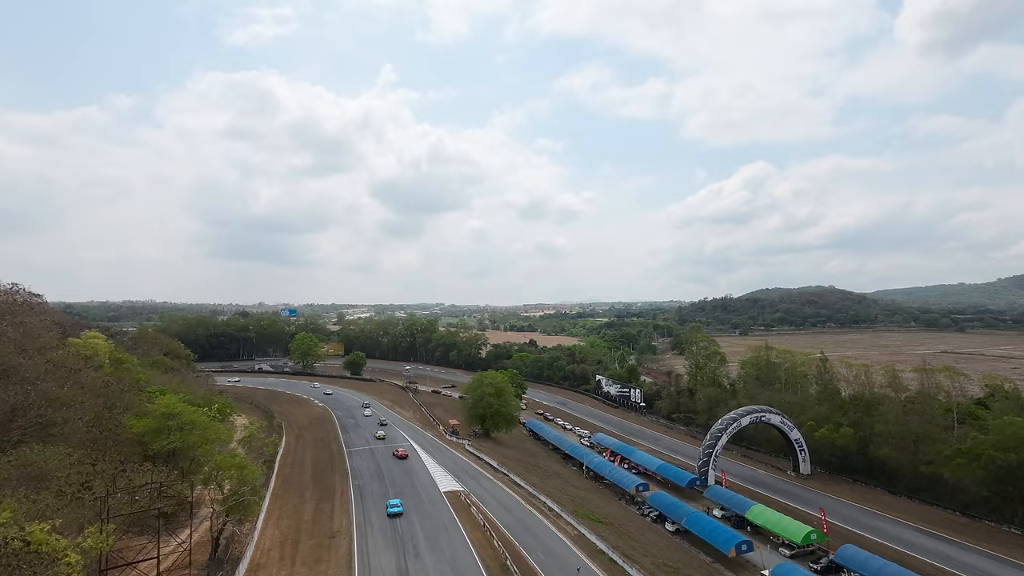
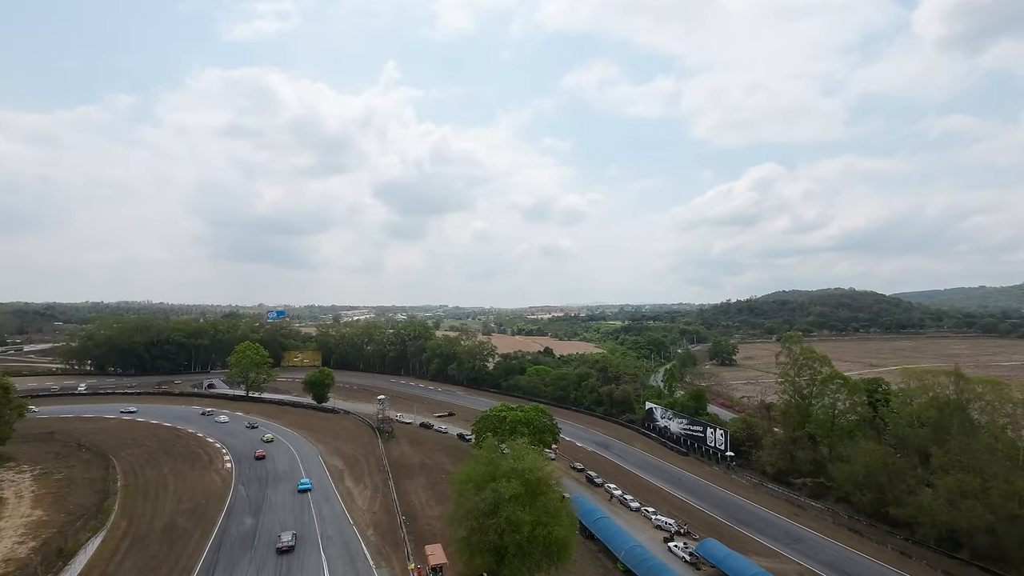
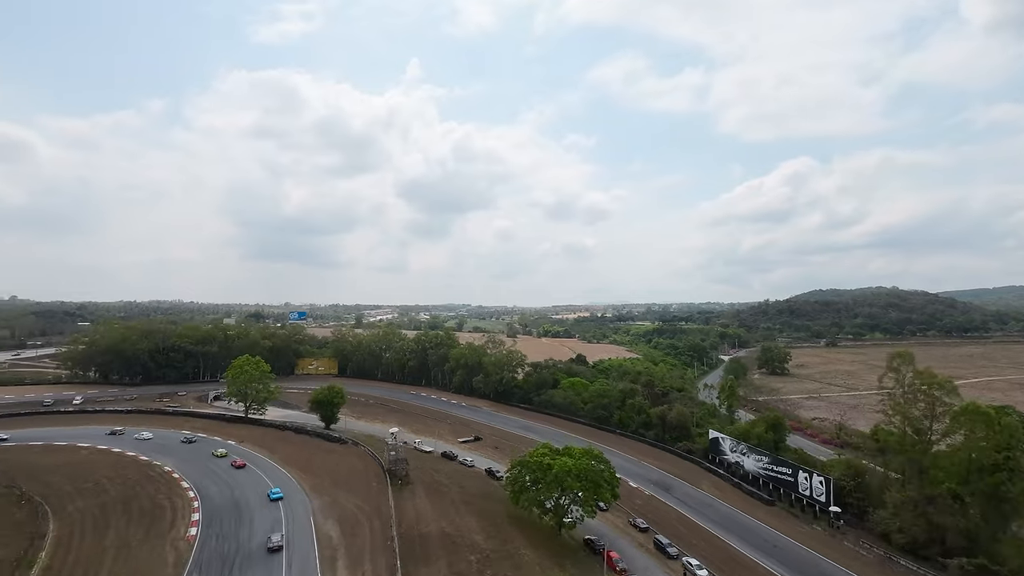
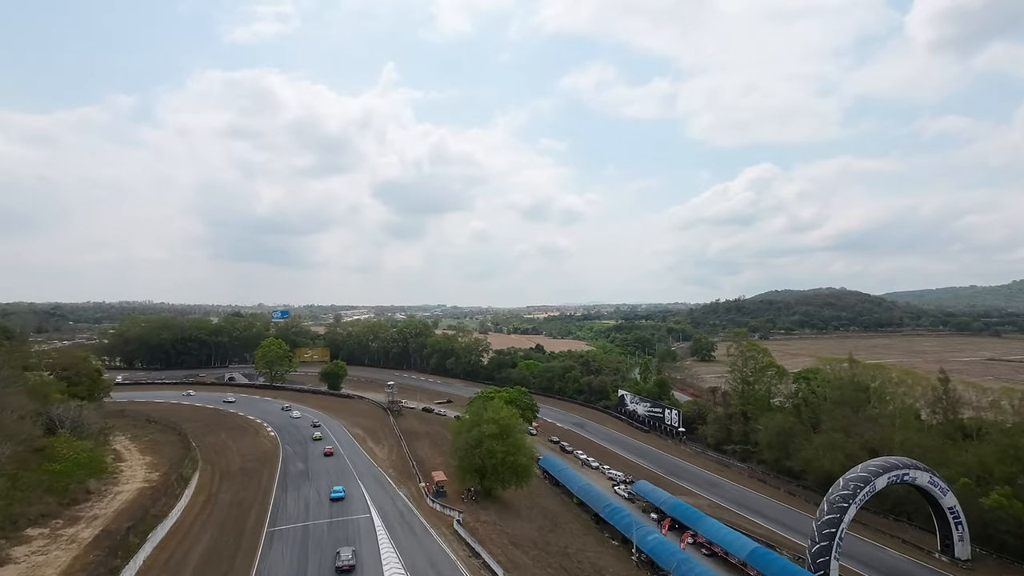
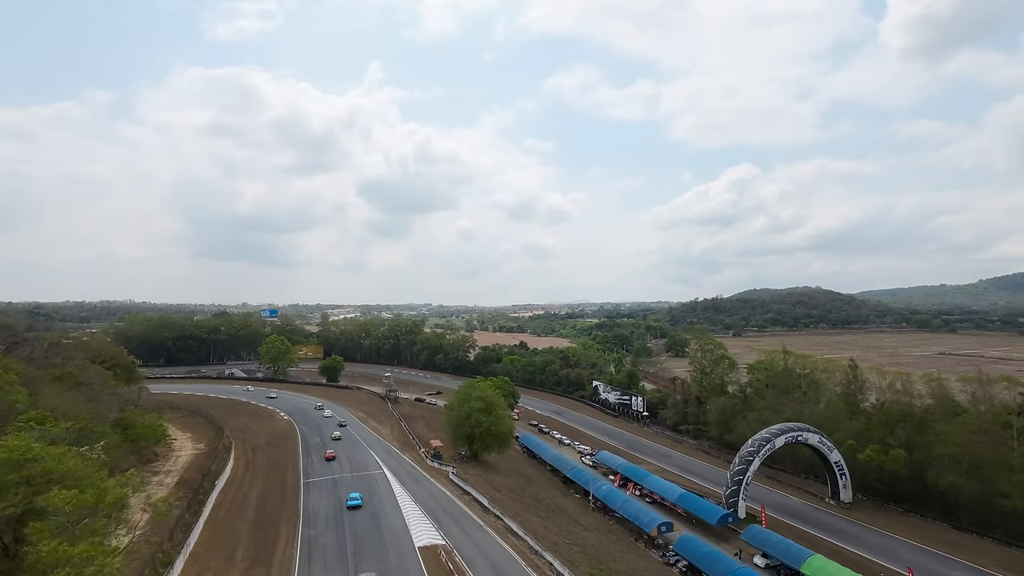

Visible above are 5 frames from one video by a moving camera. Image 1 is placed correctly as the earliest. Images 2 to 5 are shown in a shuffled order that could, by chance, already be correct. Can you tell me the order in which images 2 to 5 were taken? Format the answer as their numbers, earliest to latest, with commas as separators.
5, 4, 2, 3
